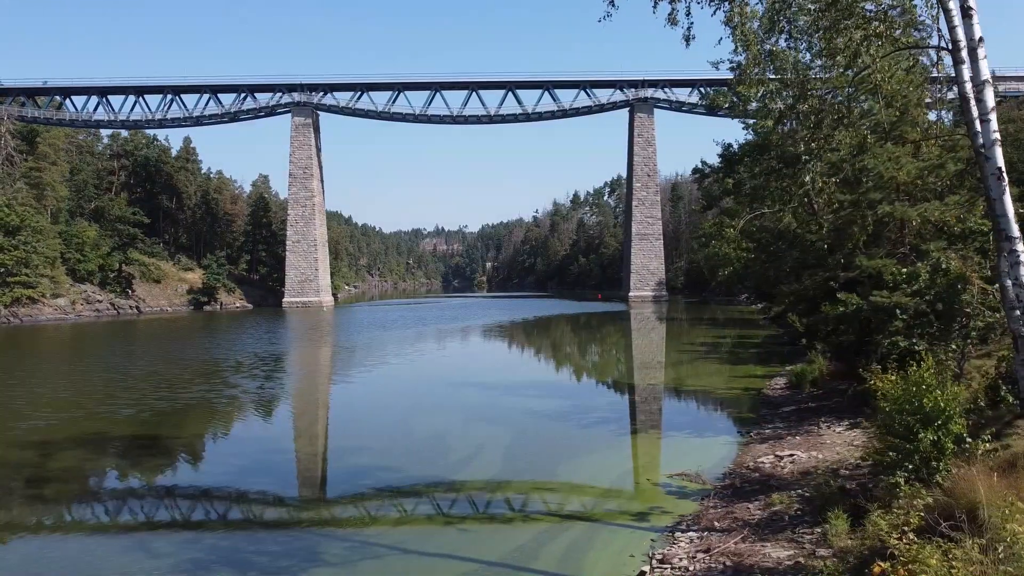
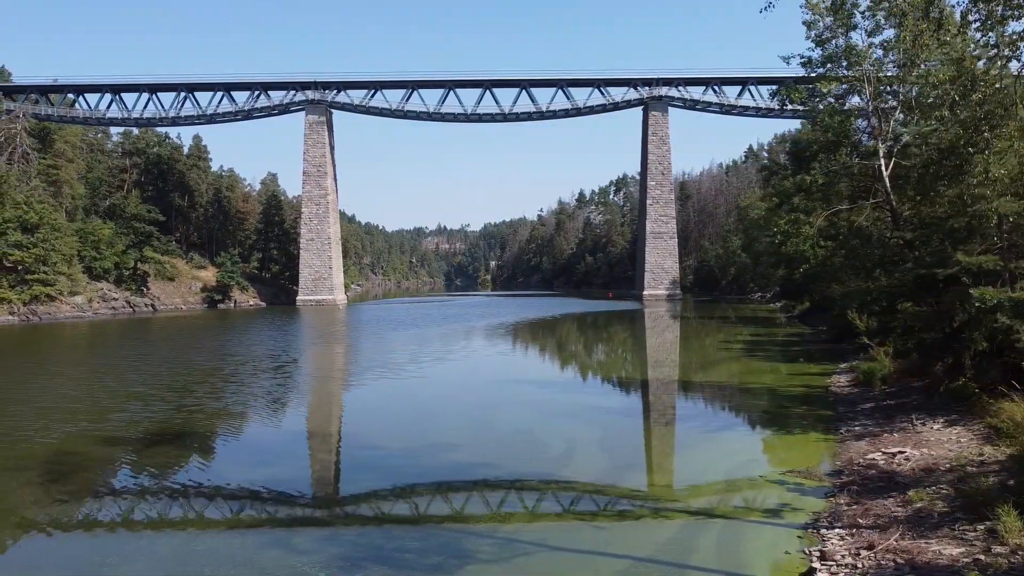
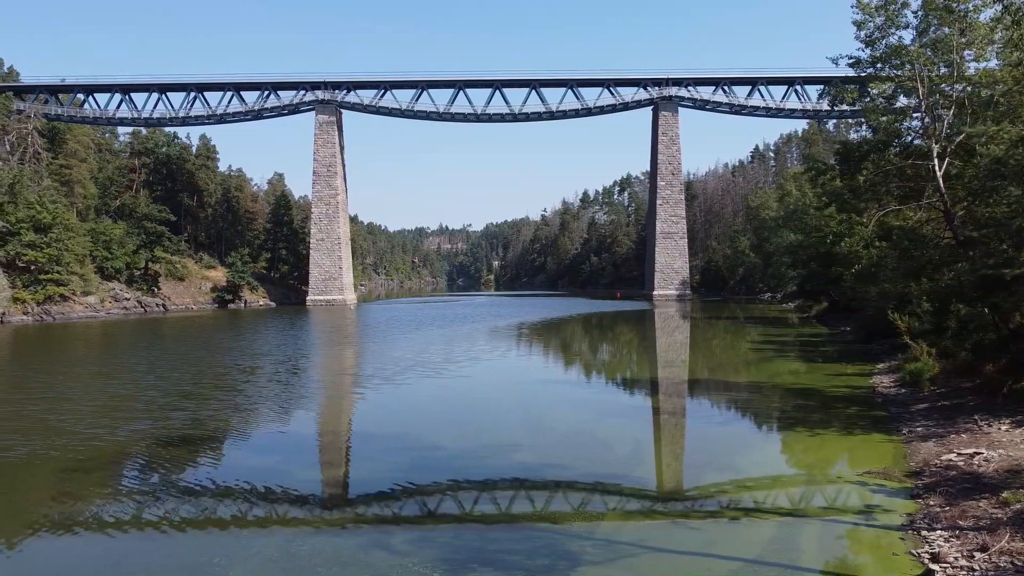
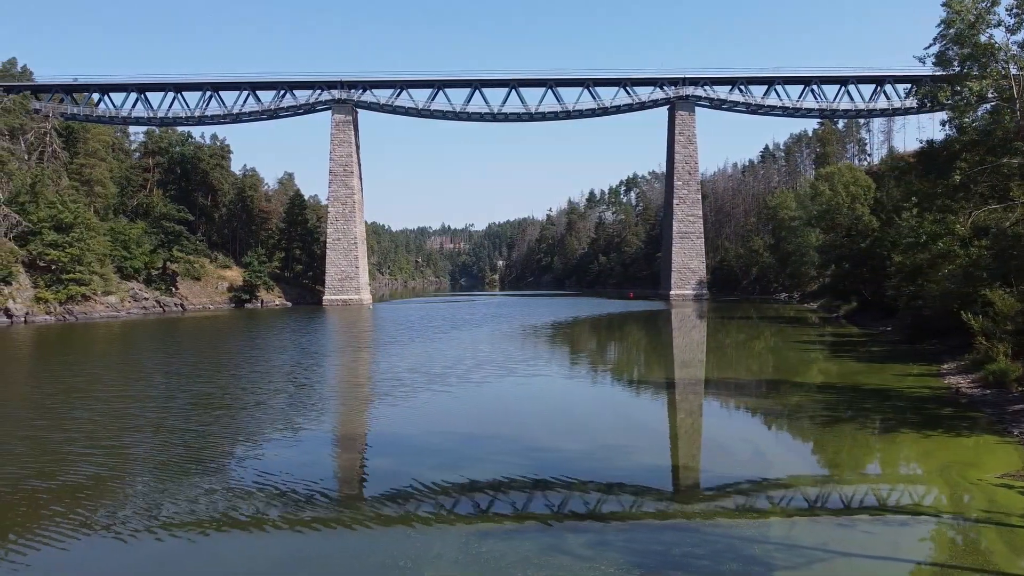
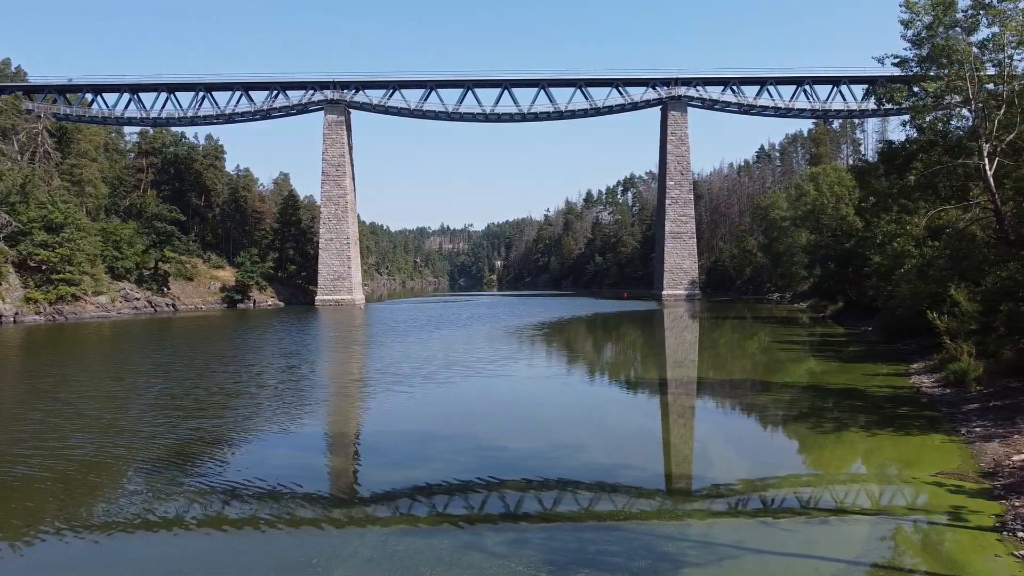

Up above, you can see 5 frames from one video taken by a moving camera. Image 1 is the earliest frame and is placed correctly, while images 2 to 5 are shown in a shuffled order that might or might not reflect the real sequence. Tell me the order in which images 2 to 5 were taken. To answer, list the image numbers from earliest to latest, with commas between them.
2, 3, 5, 4
